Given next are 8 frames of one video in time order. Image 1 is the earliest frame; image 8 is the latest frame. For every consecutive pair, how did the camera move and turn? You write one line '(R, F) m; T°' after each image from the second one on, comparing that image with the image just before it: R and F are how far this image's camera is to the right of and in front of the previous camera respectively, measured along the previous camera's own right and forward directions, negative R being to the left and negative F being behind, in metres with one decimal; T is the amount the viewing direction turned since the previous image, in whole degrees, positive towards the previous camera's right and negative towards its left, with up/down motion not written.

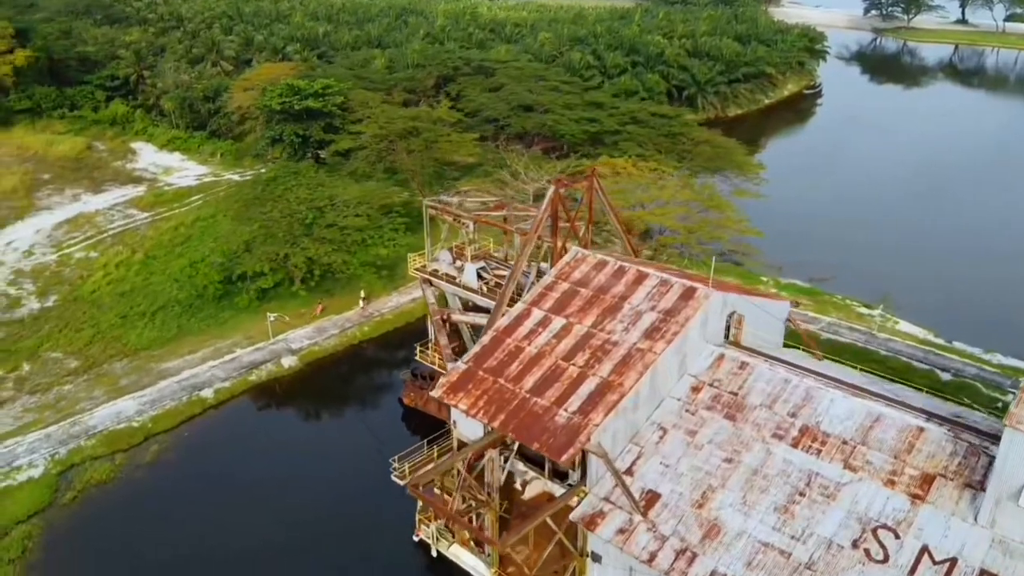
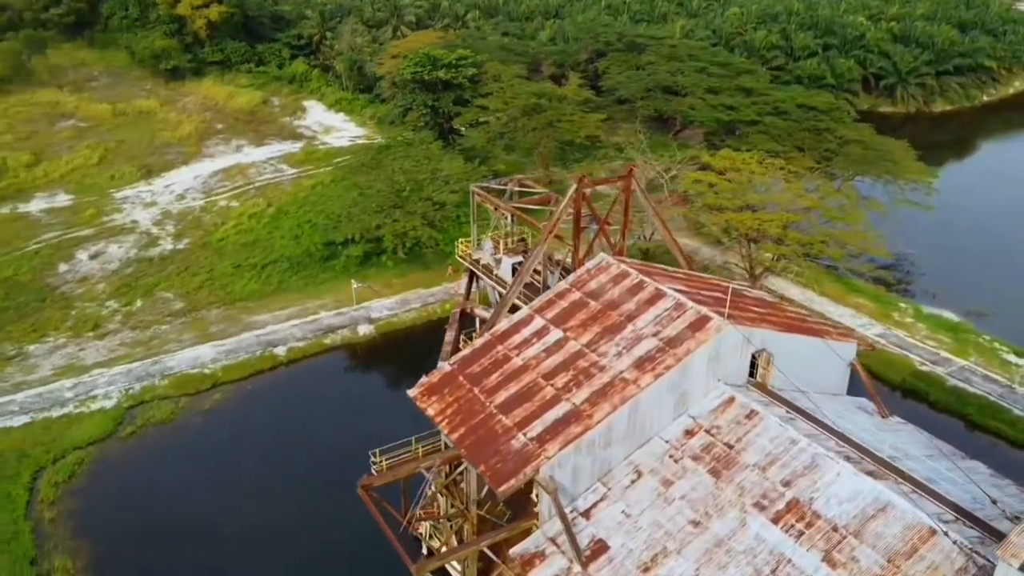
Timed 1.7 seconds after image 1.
(+4.0, +1.9) m; -14°
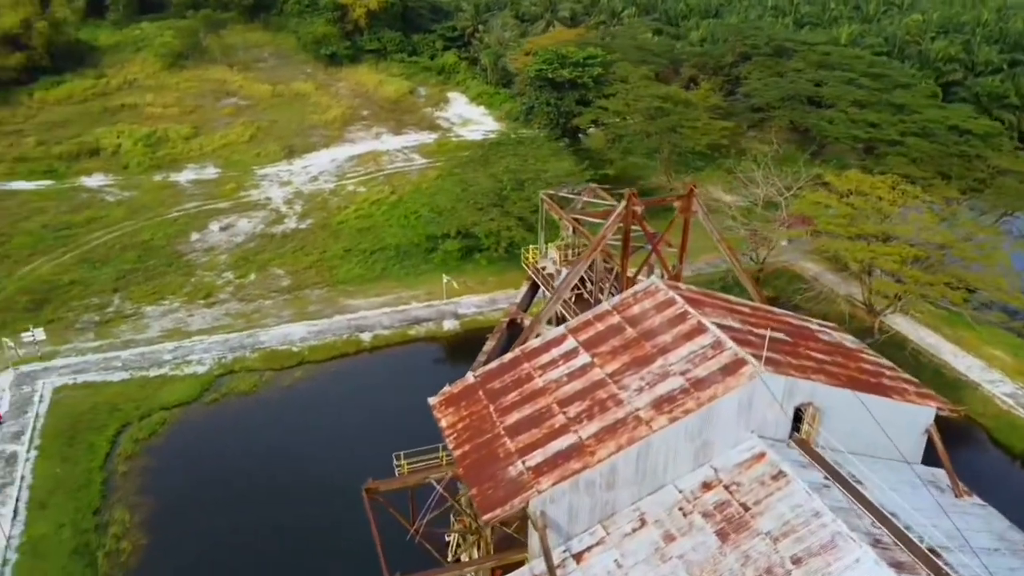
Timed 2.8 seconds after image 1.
(+2.4, +1.0) m; -11°
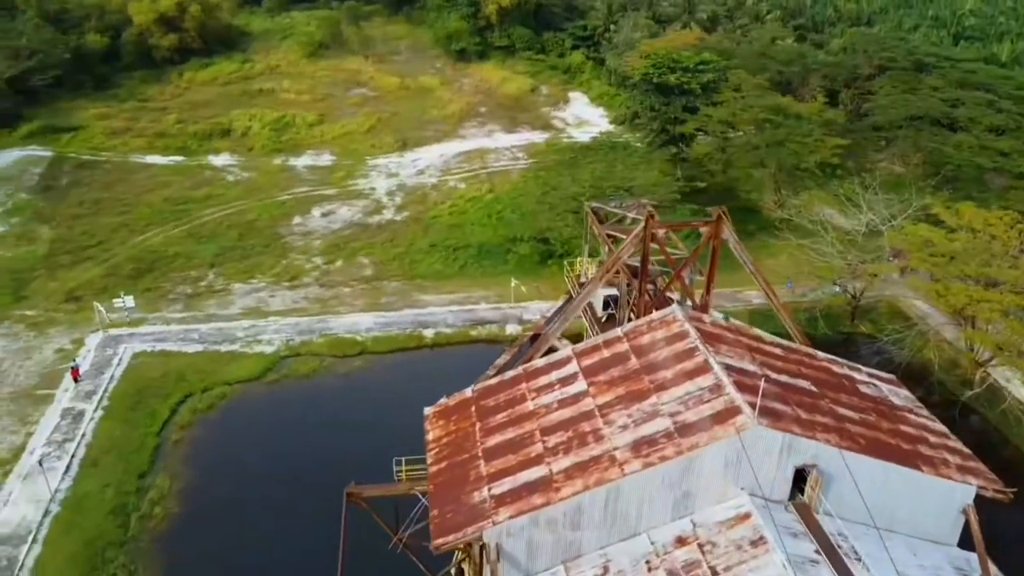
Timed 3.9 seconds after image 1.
(+2.5, +0.9) m; -10°
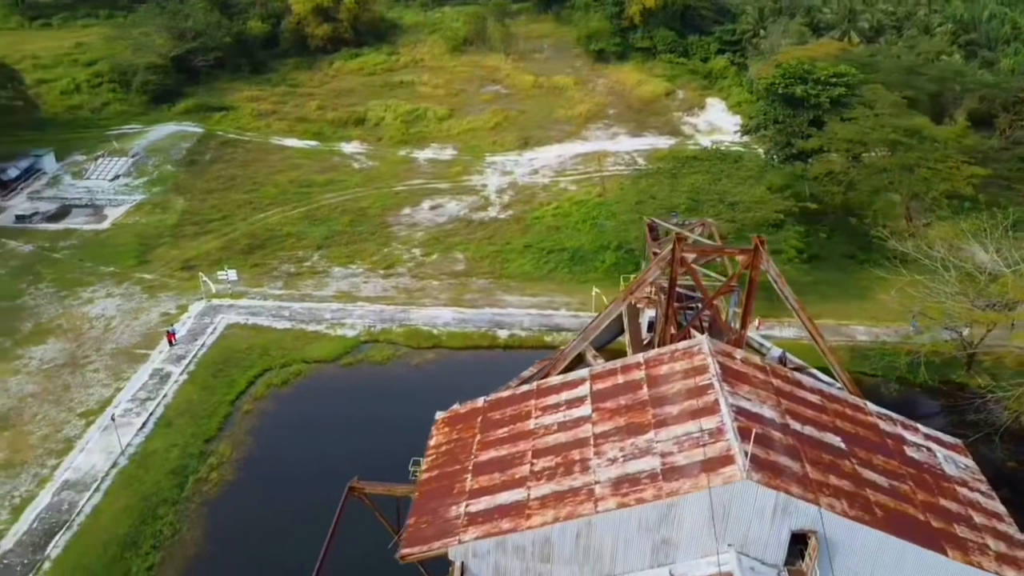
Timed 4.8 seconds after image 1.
(+2.3, +0.7) m; -11°
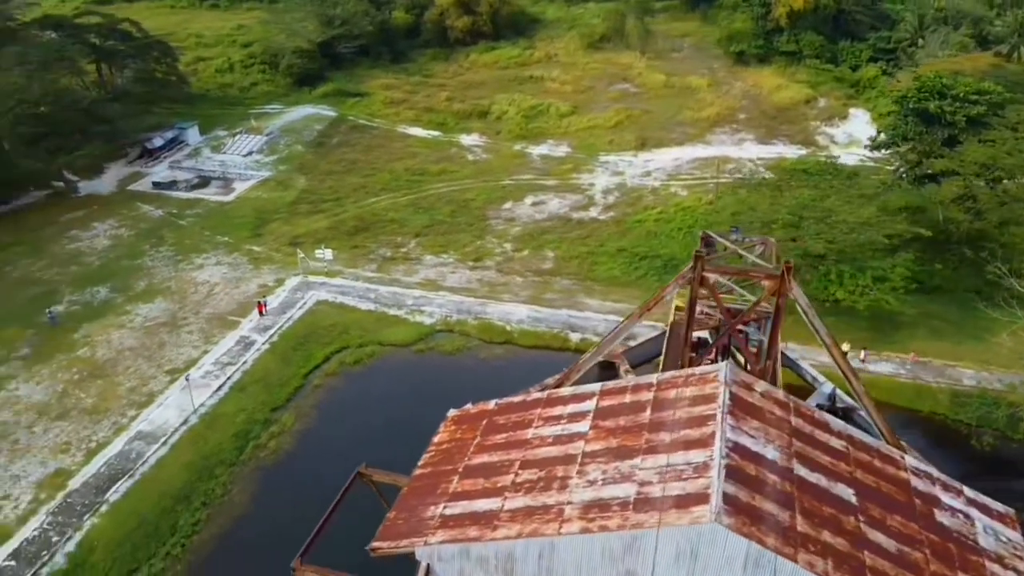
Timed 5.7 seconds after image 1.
(+2.2, +0.5) m; -10°
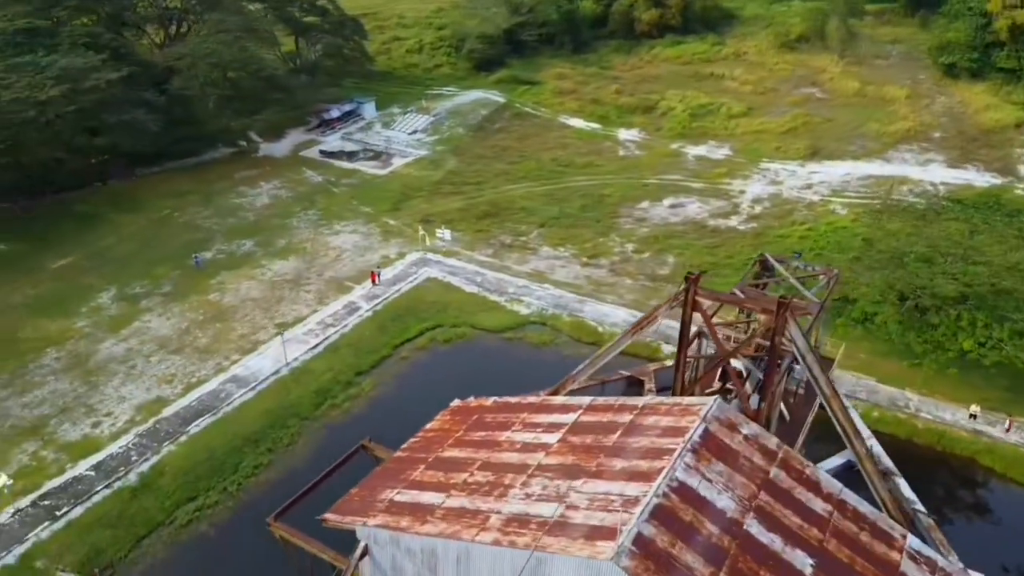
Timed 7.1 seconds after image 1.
(+3.3, +0.7) m; -14°
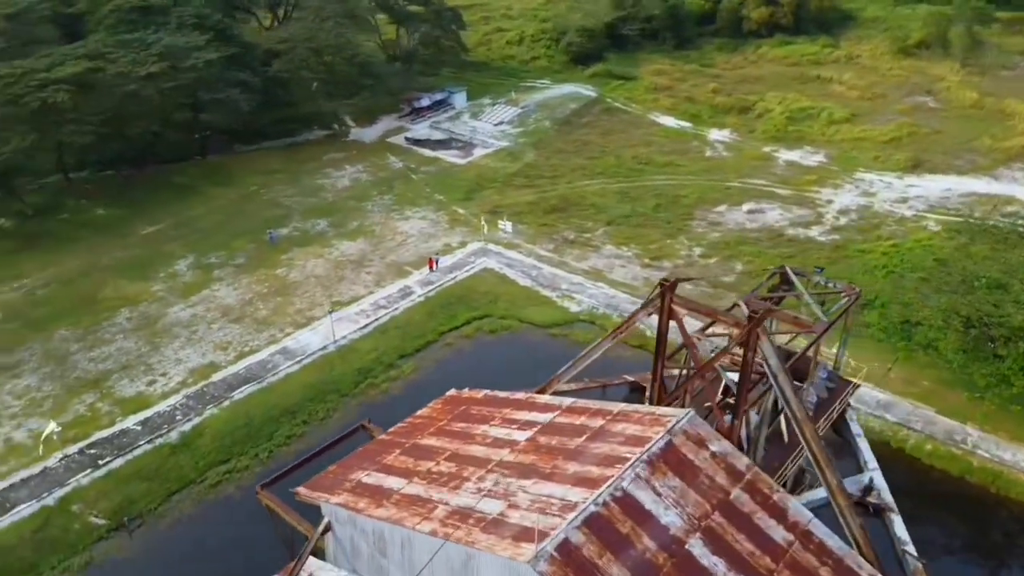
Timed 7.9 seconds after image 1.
(+2.0, +0.2) m; -8°
